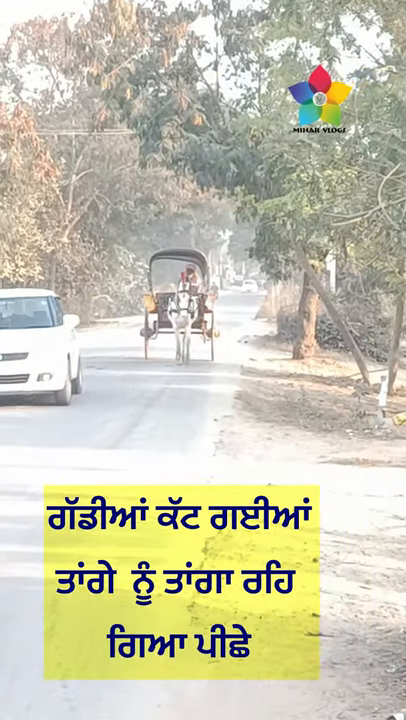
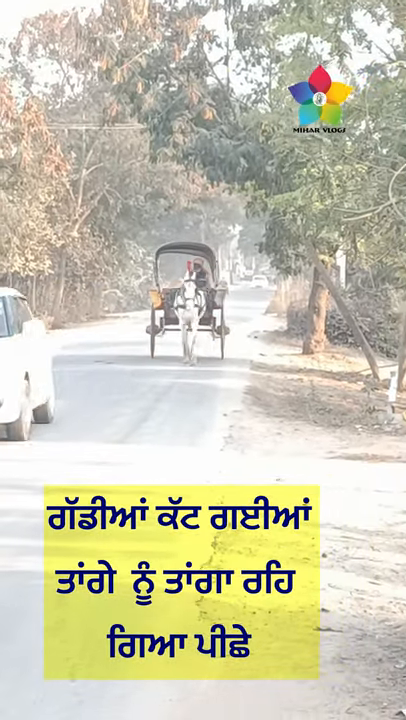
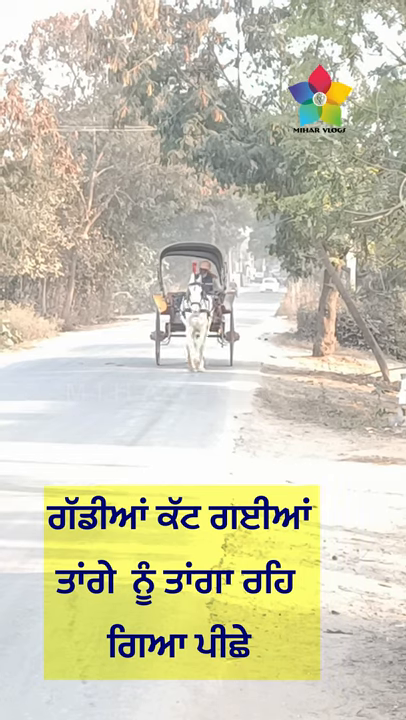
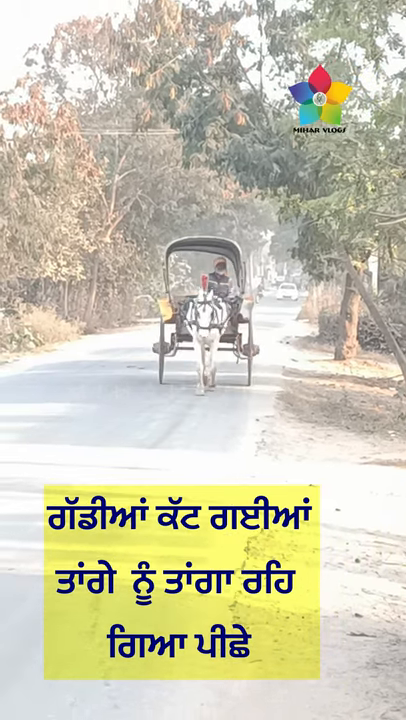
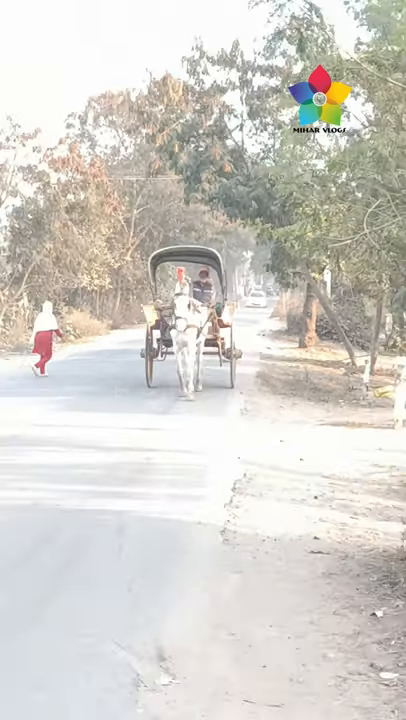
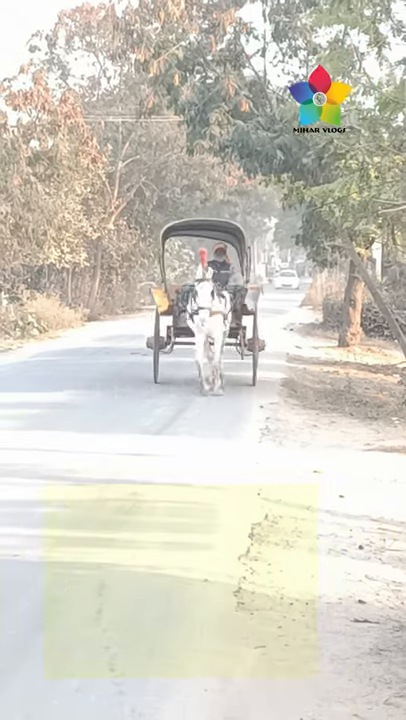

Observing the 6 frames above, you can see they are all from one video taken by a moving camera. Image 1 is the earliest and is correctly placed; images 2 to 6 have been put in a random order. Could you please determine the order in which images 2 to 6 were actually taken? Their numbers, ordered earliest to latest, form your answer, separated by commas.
2, 3, 4, 6, 5
